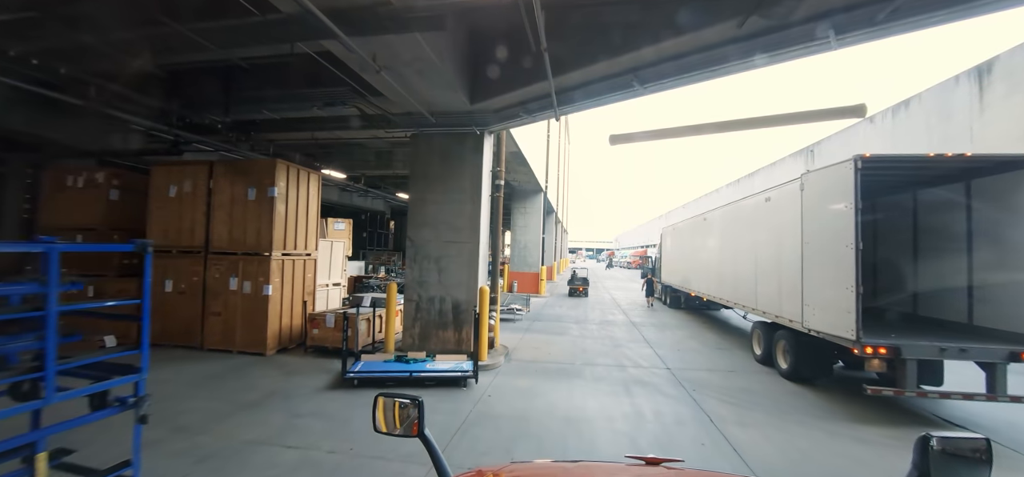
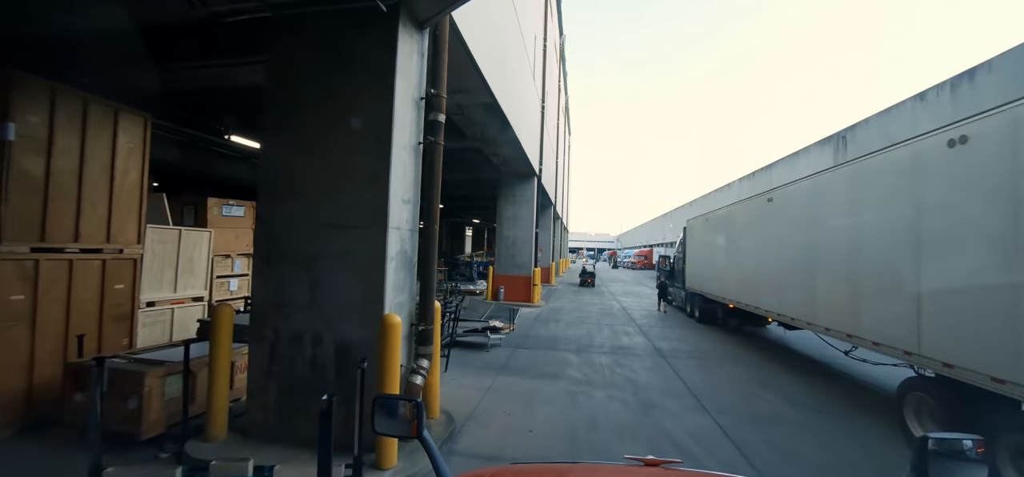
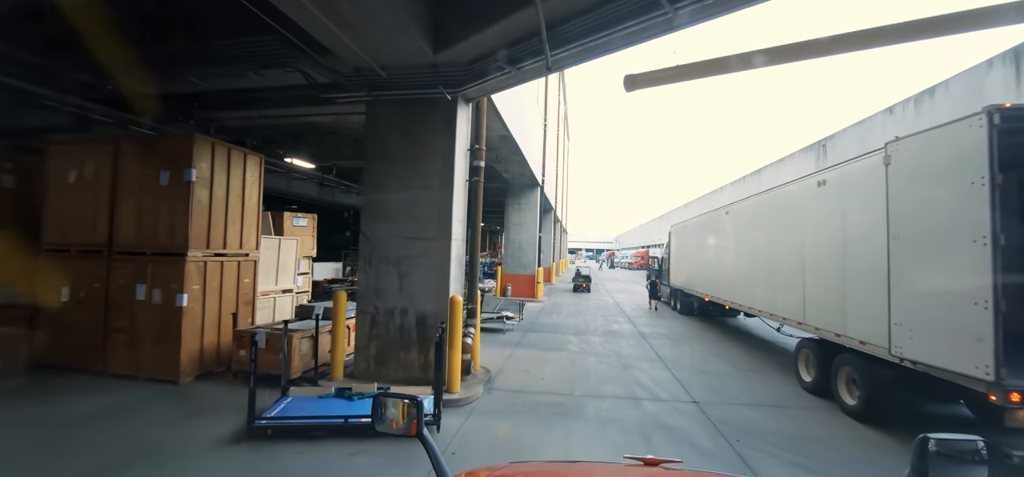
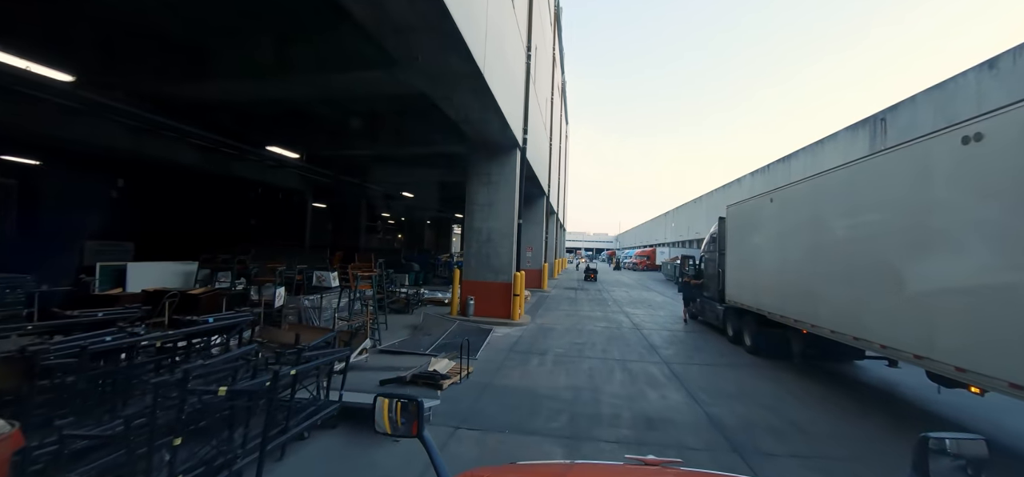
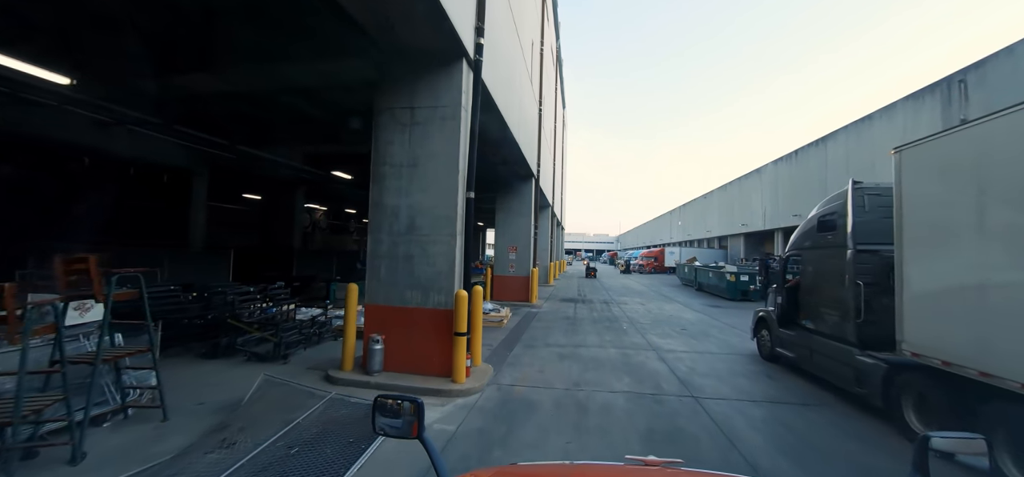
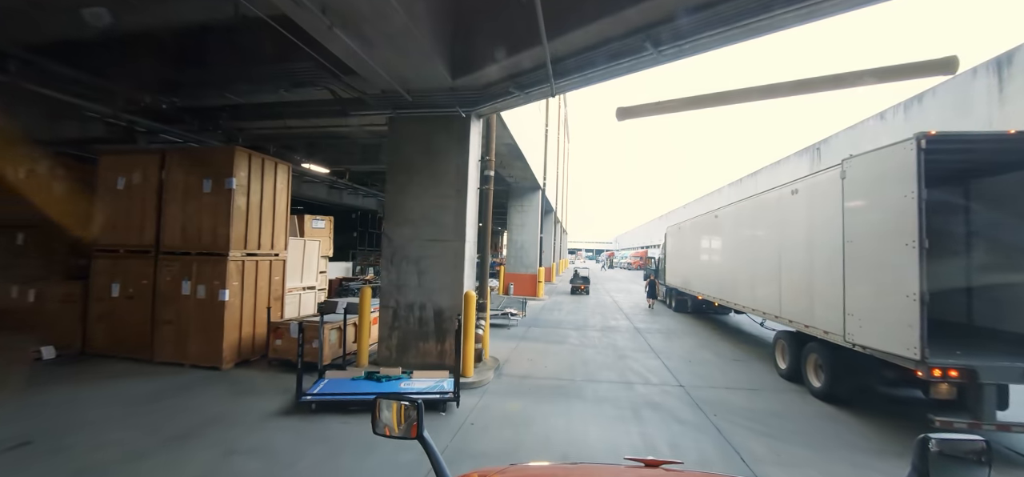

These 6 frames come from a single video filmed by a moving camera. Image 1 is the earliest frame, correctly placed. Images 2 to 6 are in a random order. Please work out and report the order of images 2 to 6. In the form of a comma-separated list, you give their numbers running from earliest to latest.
6, 3, 2, 4, 5
